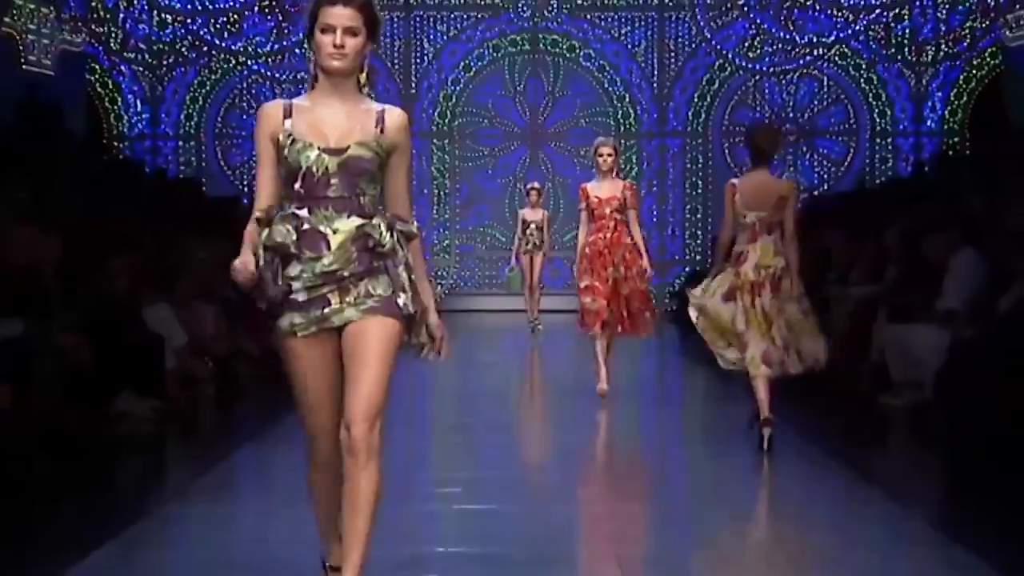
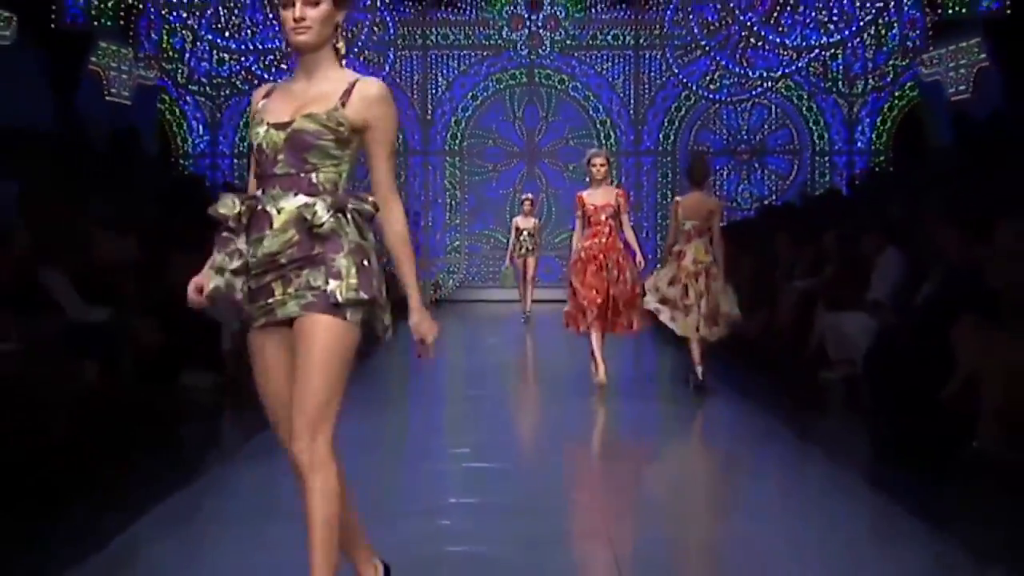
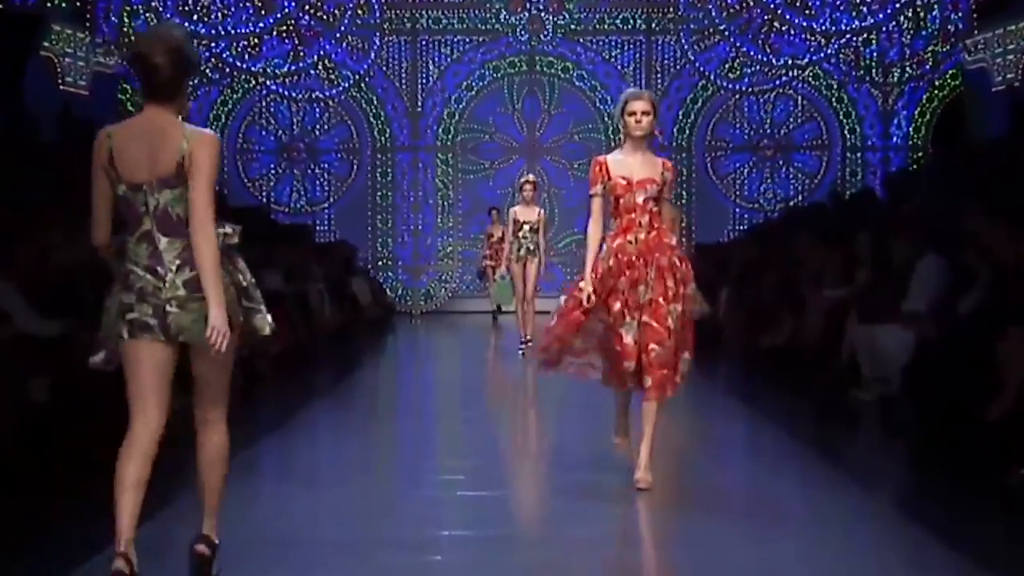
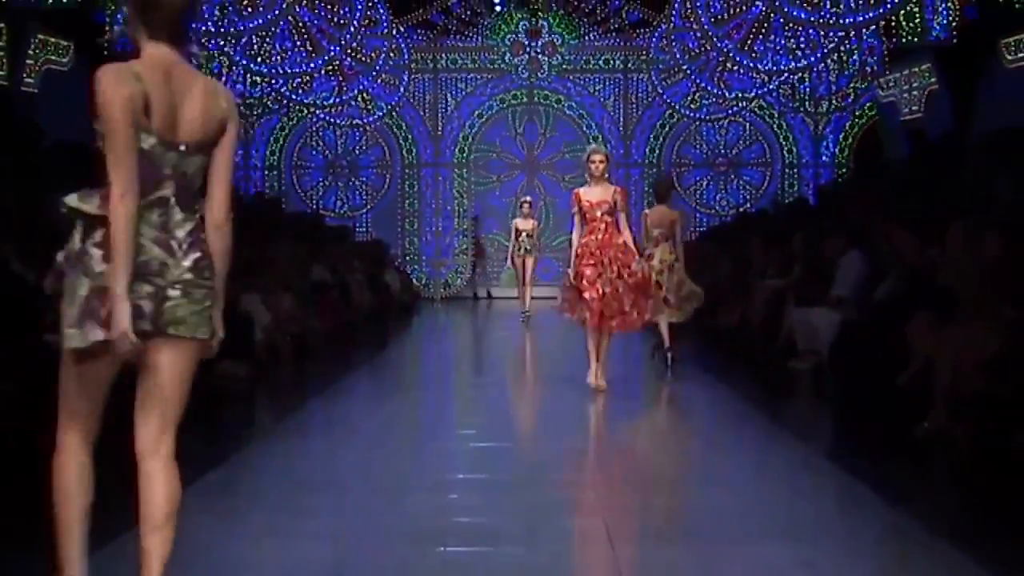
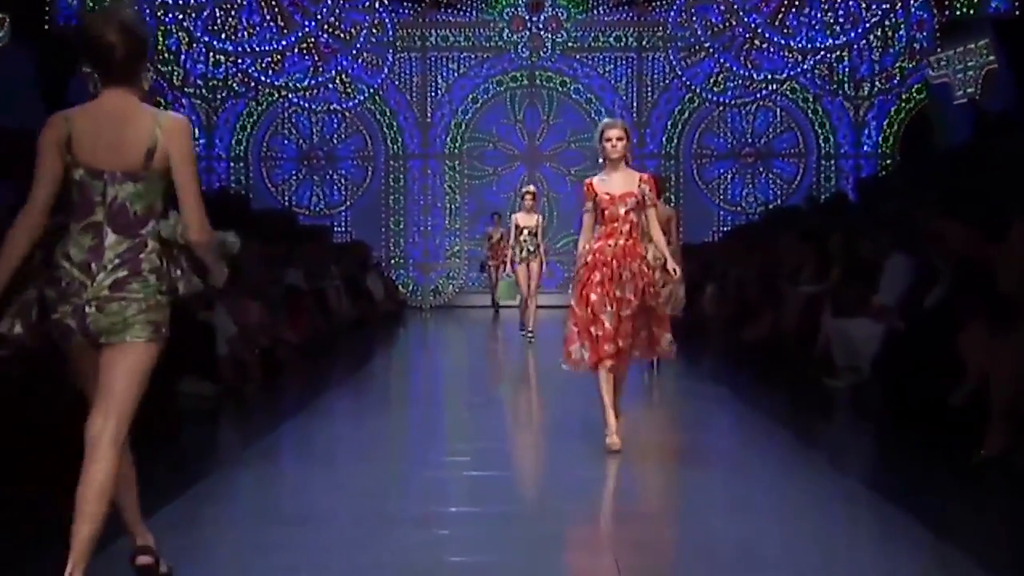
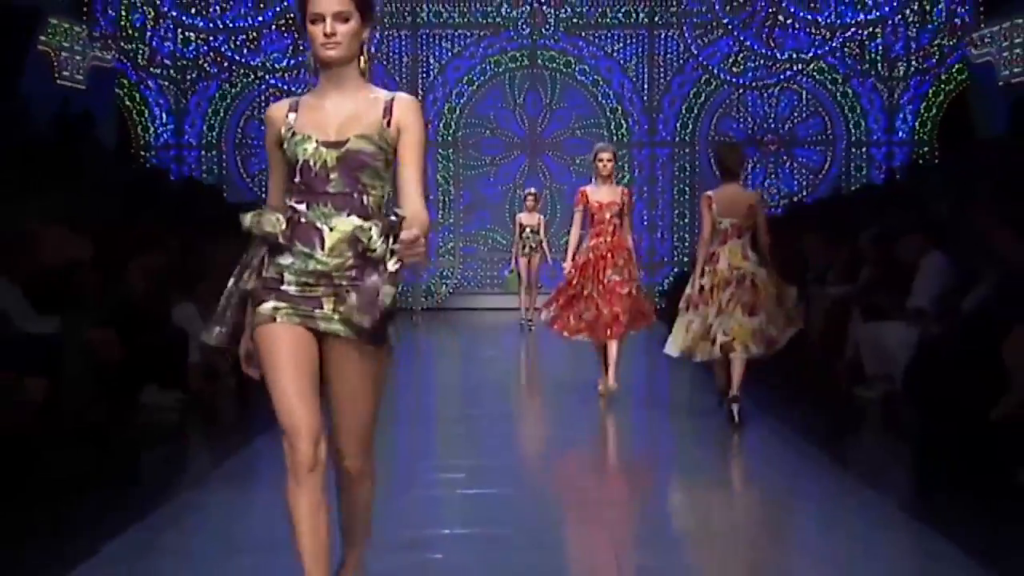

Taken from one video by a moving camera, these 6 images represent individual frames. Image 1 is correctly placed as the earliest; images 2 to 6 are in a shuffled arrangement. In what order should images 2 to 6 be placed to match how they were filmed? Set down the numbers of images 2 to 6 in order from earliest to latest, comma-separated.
6, 2, 4, 5, 3
